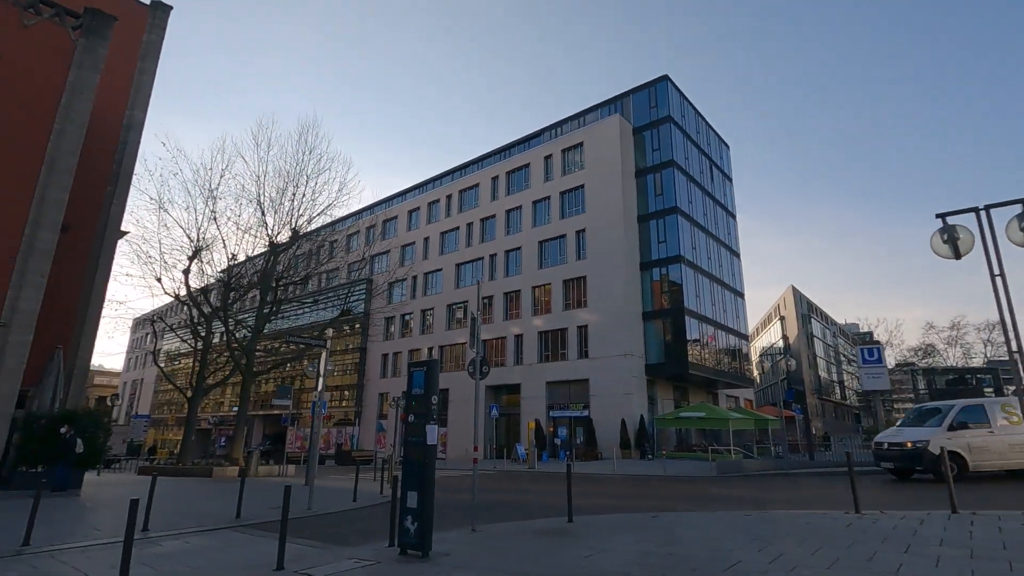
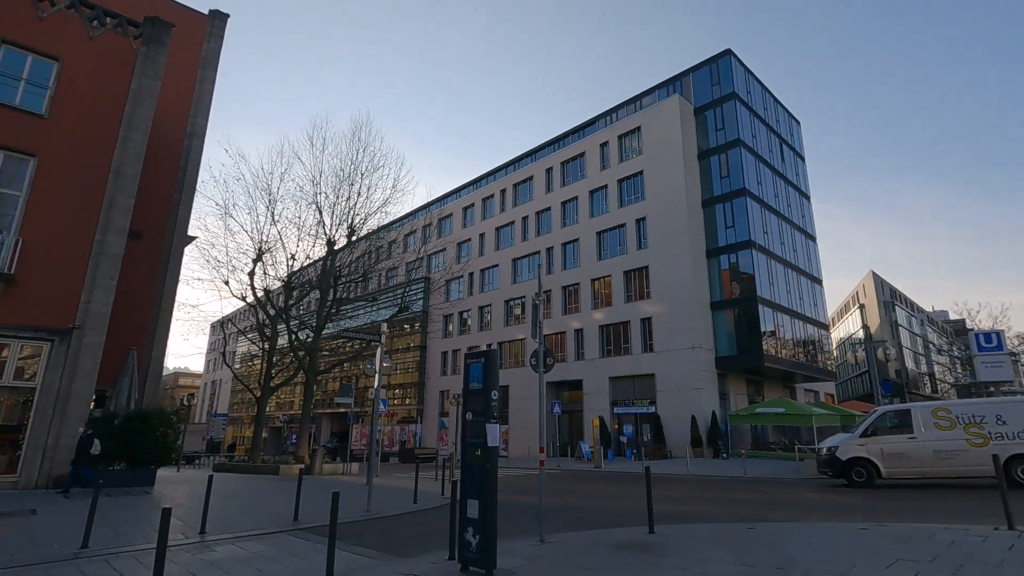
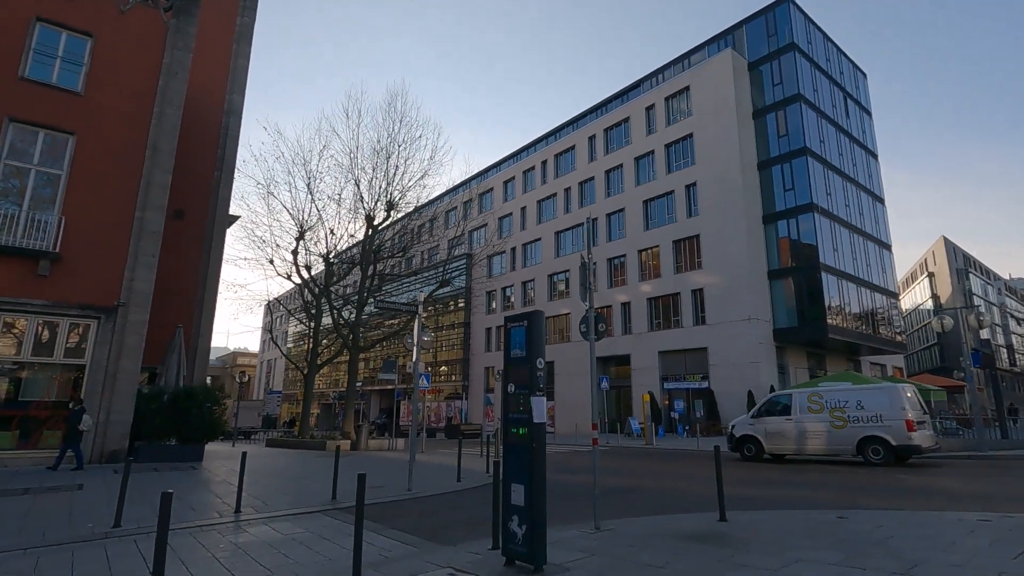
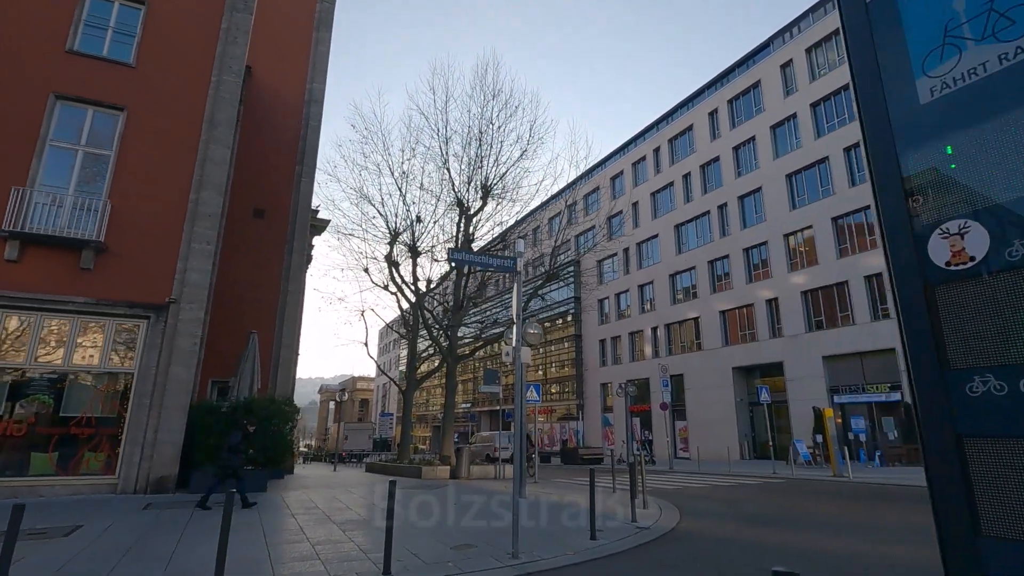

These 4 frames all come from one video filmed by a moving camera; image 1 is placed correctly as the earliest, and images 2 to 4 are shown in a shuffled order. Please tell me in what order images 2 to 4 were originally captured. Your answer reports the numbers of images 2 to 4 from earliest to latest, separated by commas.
2, 3, 4
